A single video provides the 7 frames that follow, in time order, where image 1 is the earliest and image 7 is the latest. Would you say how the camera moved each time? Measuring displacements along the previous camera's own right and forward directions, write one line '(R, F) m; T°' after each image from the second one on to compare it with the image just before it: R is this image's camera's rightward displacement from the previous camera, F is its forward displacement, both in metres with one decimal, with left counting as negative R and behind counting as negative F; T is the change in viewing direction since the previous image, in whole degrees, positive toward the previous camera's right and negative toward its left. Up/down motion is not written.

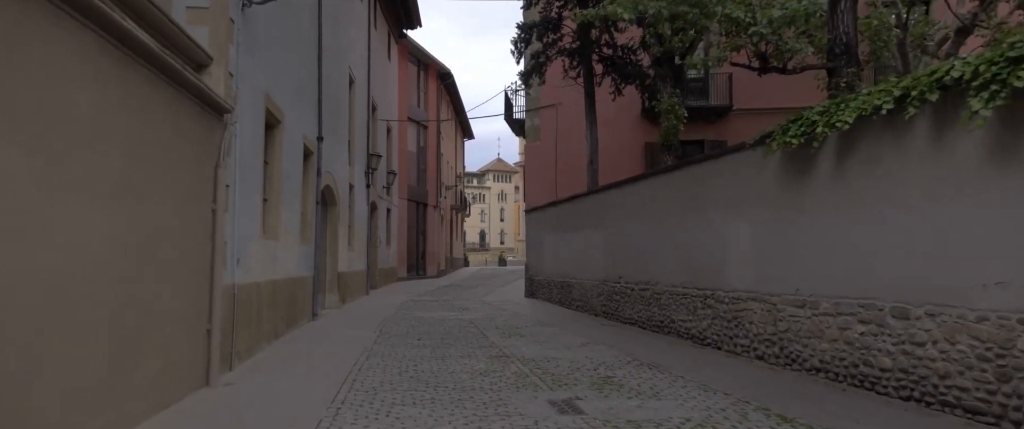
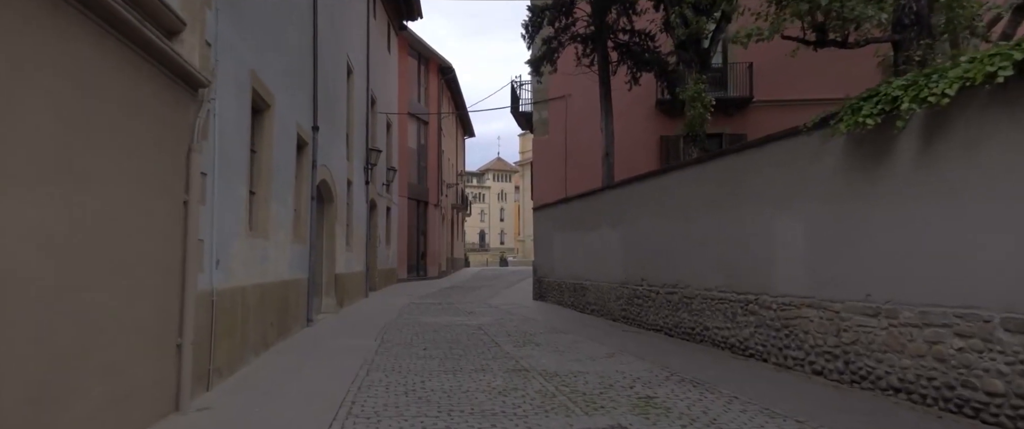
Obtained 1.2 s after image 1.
(-0.3, +1.2) m; 0°
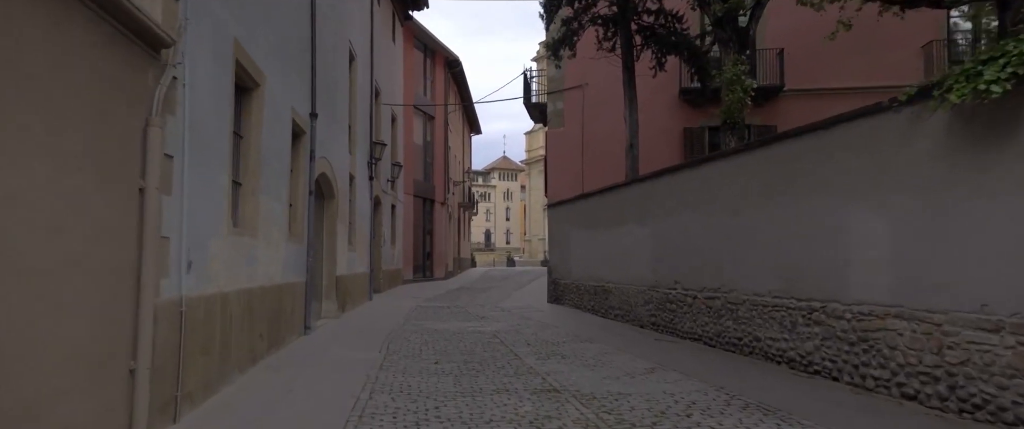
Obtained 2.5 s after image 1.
(-0.3, +1.3) m; 0°
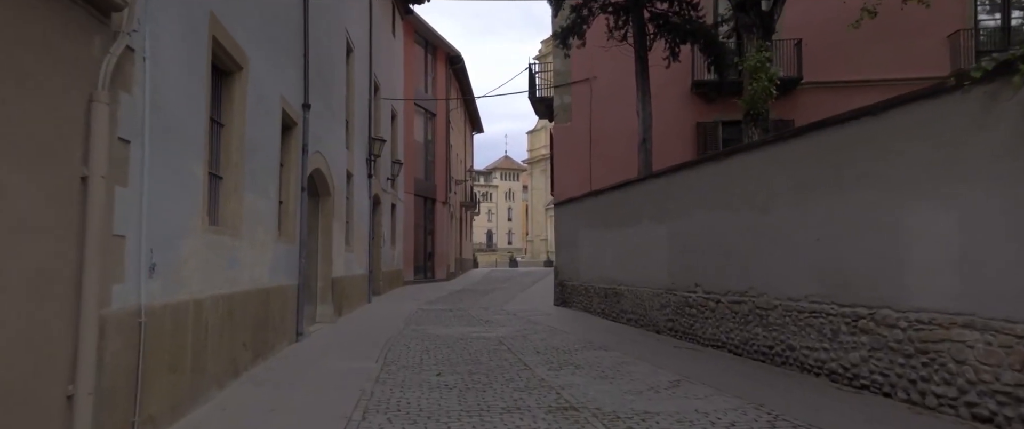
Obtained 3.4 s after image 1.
(-0.1, +0.8) m; 0°
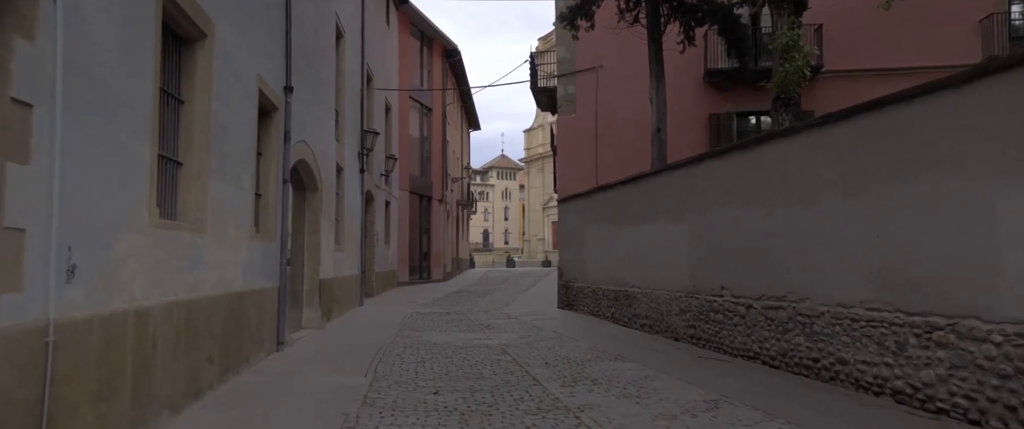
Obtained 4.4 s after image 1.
(-0.1, +1.1) m; 0°
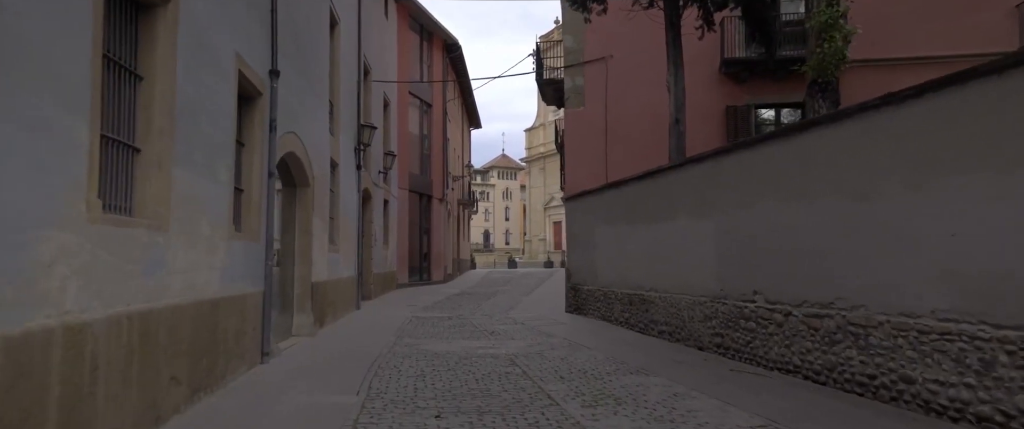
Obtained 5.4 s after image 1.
(-0.1, +1.0) m; 0°
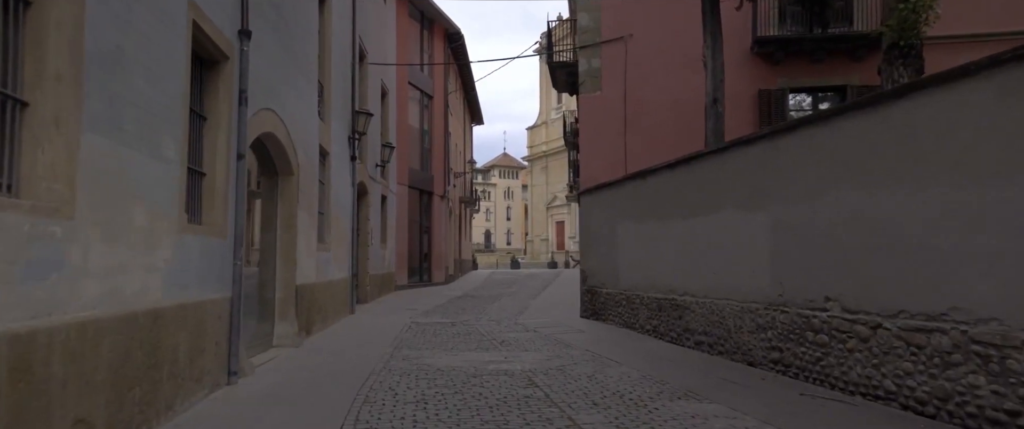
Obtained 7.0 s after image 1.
(-0.2, +1.6) m; 0°
